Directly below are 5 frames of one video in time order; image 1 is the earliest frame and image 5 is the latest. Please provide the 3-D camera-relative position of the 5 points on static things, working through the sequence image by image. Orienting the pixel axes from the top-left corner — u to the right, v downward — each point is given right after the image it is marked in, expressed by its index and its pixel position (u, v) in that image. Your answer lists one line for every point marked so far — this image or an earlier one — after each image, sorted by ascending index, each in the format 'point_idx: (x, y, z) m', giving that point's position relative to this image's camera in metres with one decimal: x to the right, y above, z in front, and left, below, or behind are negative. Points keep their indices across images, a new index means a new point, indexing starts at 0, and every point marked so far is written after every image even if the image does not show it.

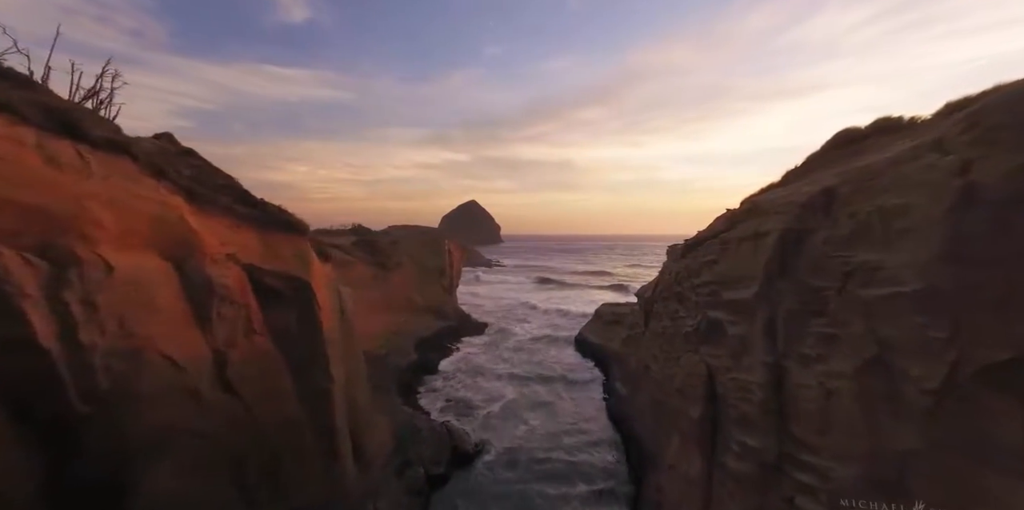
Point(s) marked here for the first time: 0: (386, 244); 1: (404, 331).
0: (-5.0, +0.3, +17.1) m
1: (-3.8, -2.7, +14.8) m
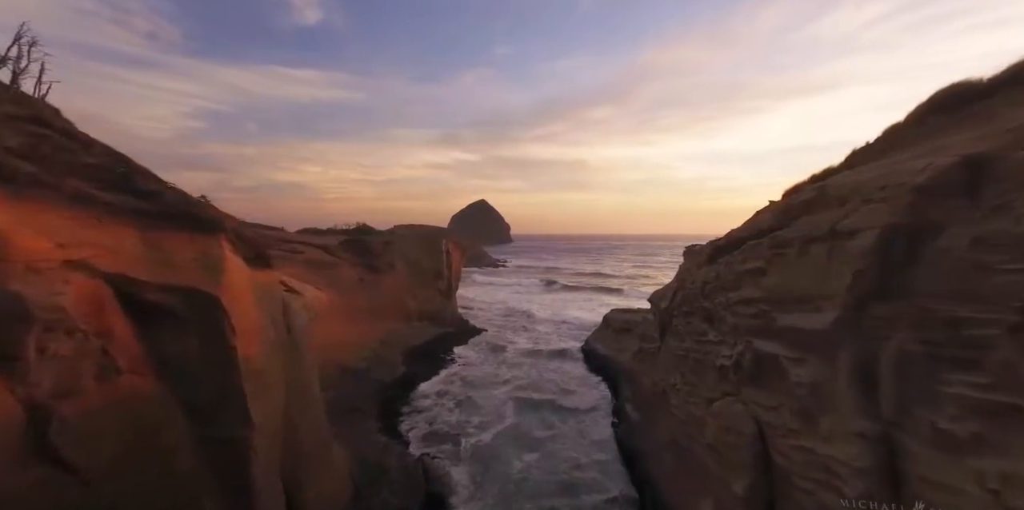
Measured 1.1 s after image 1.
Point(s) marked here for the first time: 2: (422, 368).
0: (-4.9, +0.2, +16.0) m
1: (-3.8, -2.8, +13.6) m
2: (-2.6, -3.3, +12.9) m
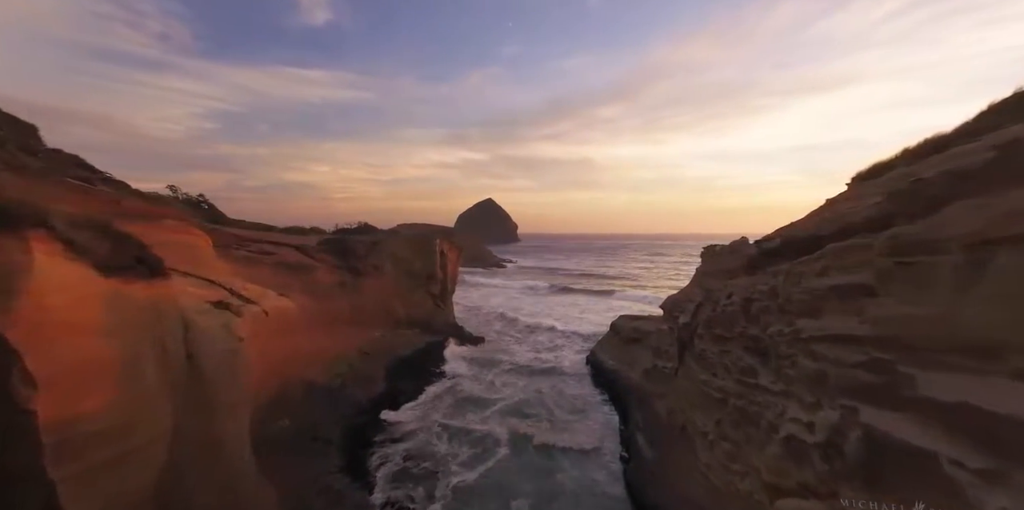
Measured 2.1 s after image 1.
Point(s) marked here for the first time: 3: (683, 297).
0: (-5.0, +0.2, +14.7) m
1: (-3.9, -2.8, +12.3) m
2: (-2.7, -3.4, +11.5) m
3: (+4.4, -1.1, +11.5) m
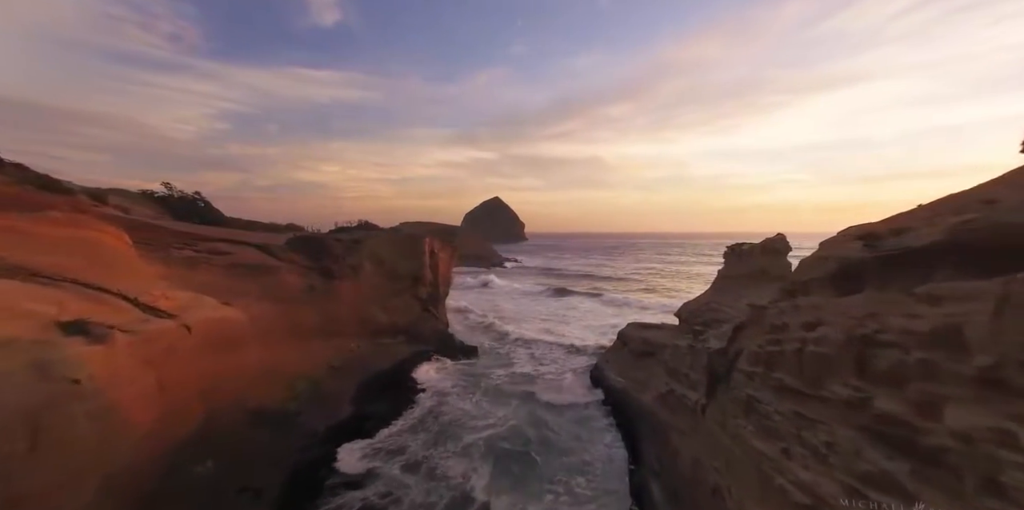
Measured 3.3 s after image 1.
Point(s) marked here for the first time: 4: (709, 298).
0: (-5.1, +0.2, +13.1) m
1: (-4.0, -2.8, +10.8) m
2: (-2.9, -3.4, +10.0) m
3: (+4.2, -1.1, +9.8) m
4: (+4.4, -1.0, +10.0) m
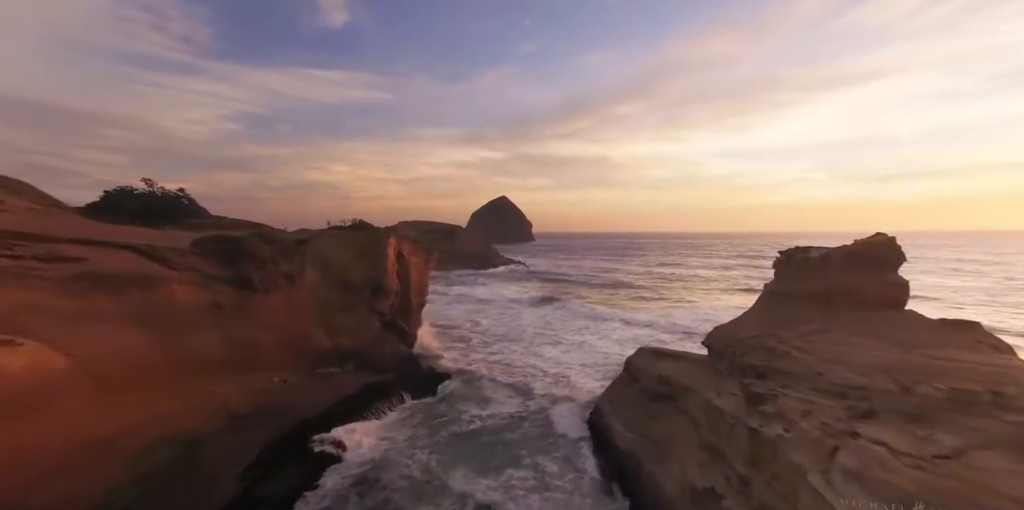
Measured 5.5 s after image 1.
0: (-5.7, +0.1, +10.3) m
1: (-4.6, -3.0, +7.9) m
2: (-3.5, -3.5, +7.1) m
3: (+3.6, -1.3, +6.7) m
4: (+3.8, -1.1, +6.9) m
